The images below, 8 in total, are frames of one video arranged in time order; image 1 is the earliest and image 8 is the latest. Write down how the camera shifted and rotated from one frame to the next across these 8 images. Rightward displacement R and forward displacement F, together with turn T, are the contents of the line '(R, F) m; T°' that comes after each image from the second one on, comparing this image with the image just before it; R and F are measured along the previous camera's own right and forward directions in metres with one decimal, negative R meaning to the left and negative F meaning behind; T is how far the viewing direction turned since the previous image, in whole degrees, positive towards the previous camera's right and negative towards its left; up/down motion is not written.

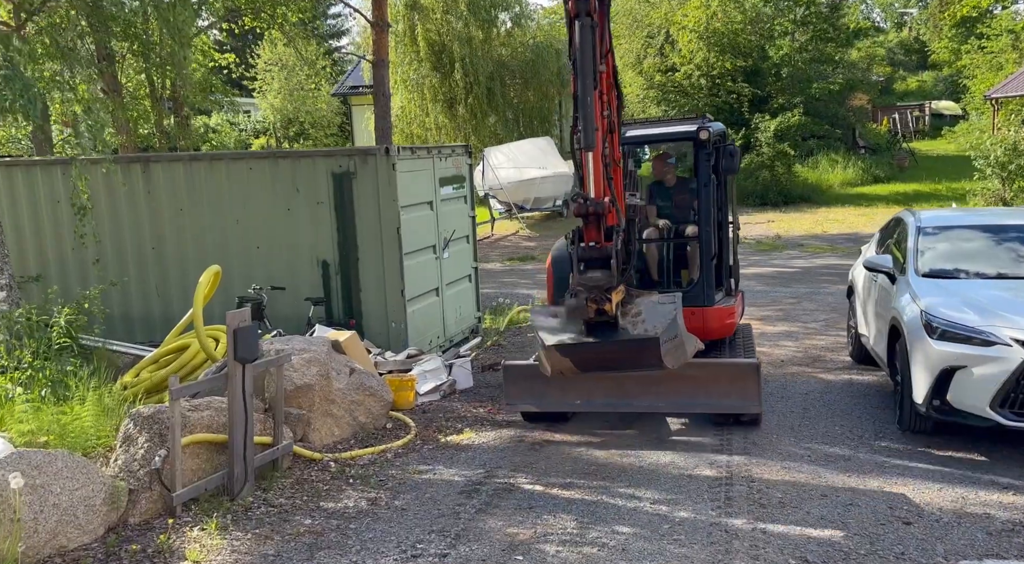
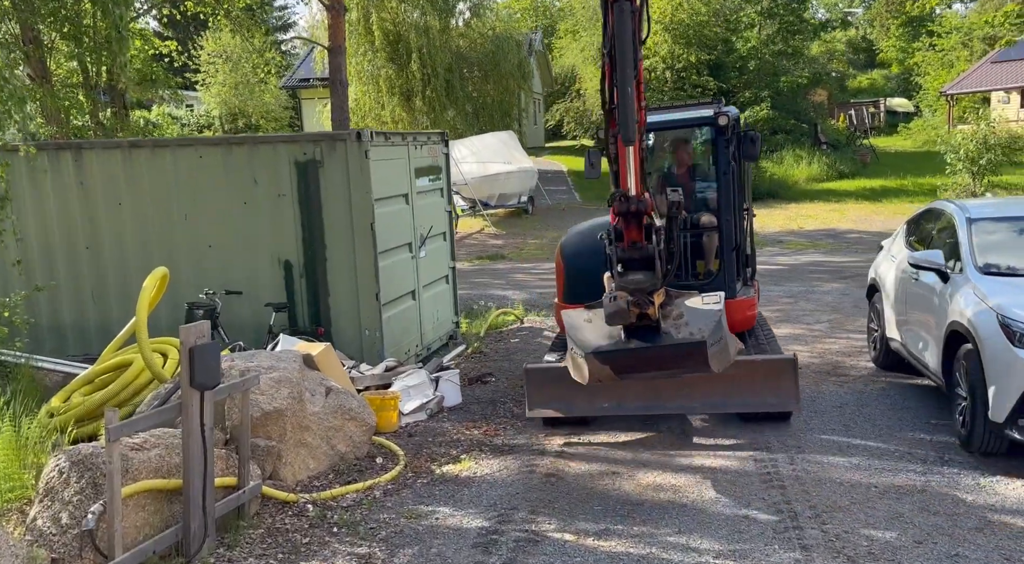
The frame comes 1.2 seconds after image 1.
(-0.4, +1.2) m; +3°
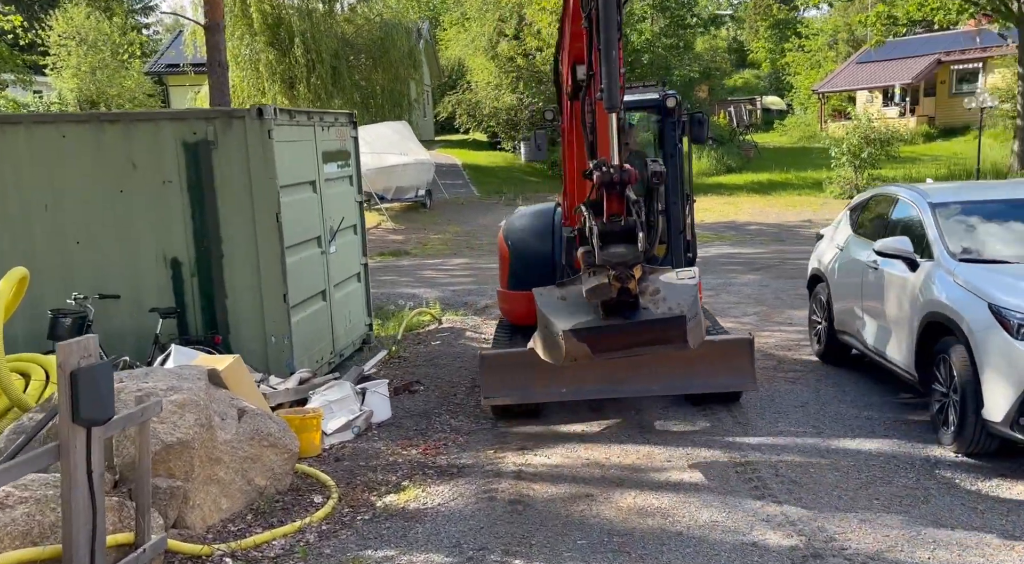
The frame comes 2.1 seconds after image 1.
(-0.4, +1.0) m; +7°
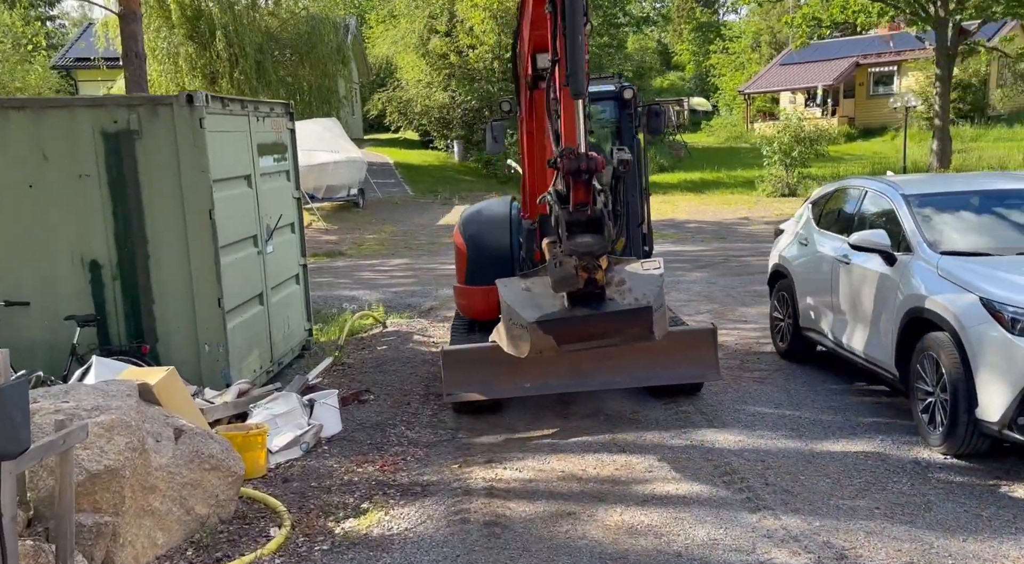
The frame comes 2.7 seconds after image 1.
(-0.2, +0.5) m; +4°
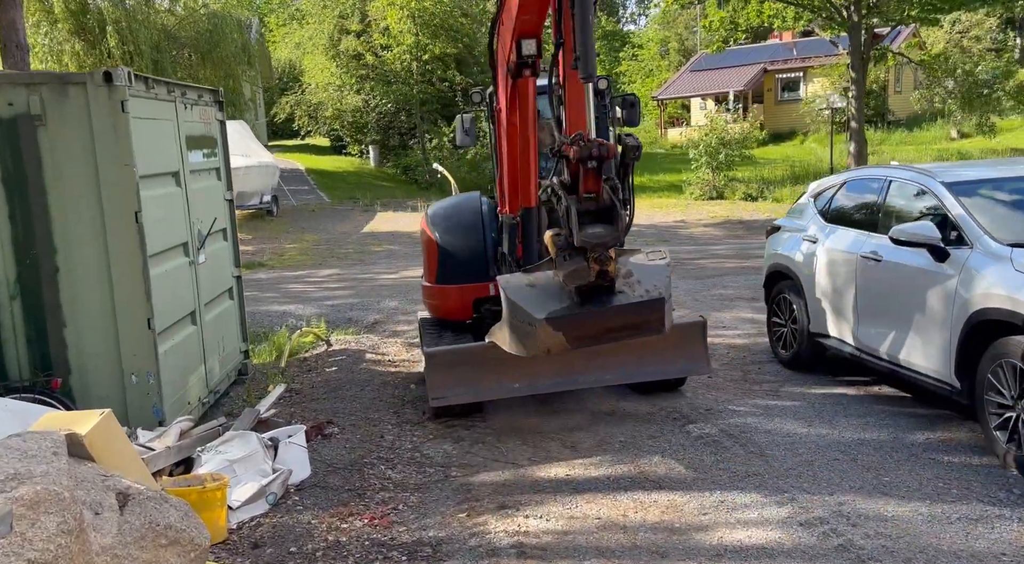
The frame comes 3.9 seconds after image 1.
(-0.5, +1.1) m; +5°
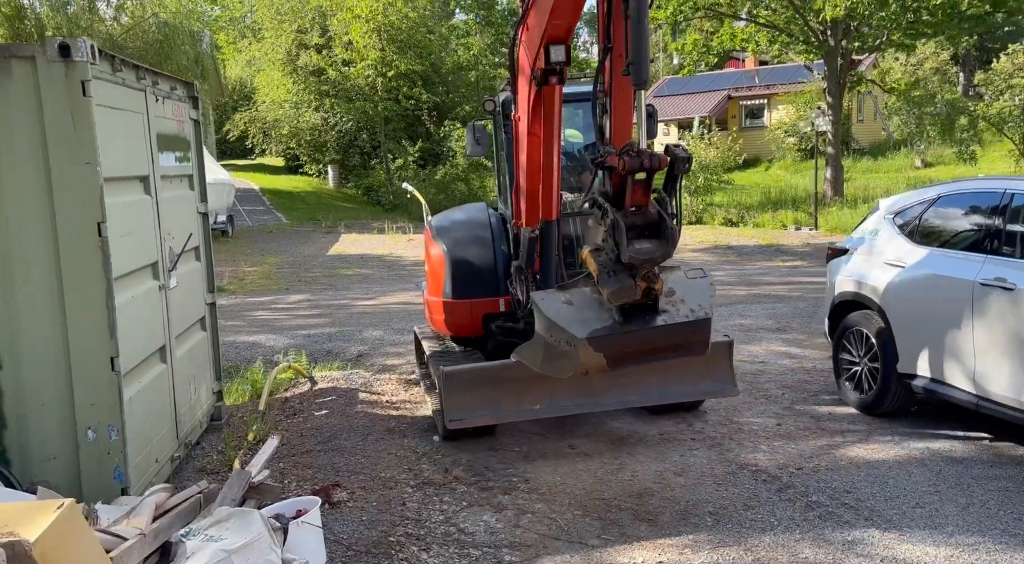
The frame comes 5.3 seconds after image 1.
(-0.5, +1.2) m; +3°
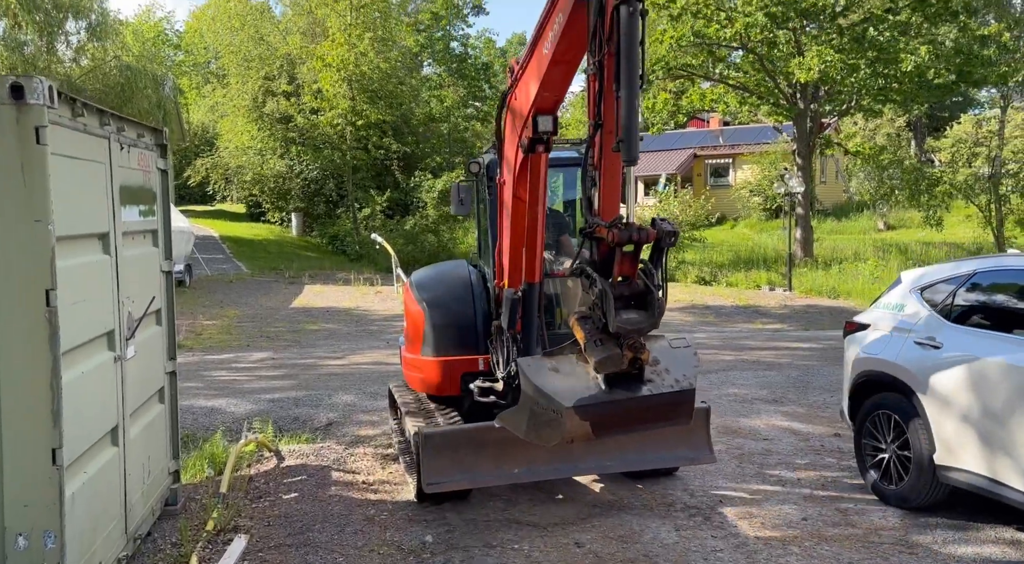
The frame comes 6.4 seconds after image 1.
(-0.2, +0.6) m; +2°
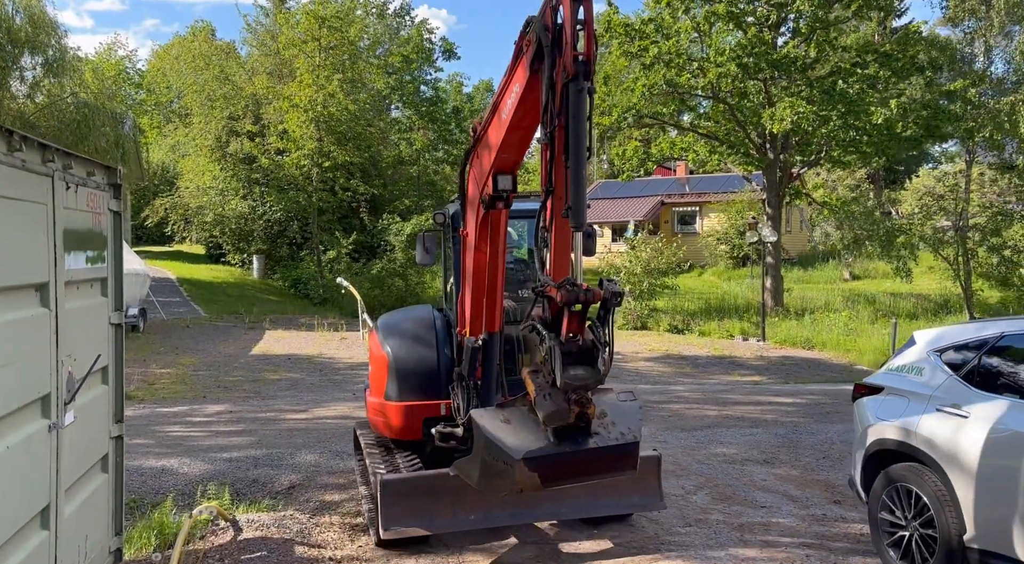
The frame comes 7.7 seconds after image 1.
(-0.1, +0.6) m; +2°
